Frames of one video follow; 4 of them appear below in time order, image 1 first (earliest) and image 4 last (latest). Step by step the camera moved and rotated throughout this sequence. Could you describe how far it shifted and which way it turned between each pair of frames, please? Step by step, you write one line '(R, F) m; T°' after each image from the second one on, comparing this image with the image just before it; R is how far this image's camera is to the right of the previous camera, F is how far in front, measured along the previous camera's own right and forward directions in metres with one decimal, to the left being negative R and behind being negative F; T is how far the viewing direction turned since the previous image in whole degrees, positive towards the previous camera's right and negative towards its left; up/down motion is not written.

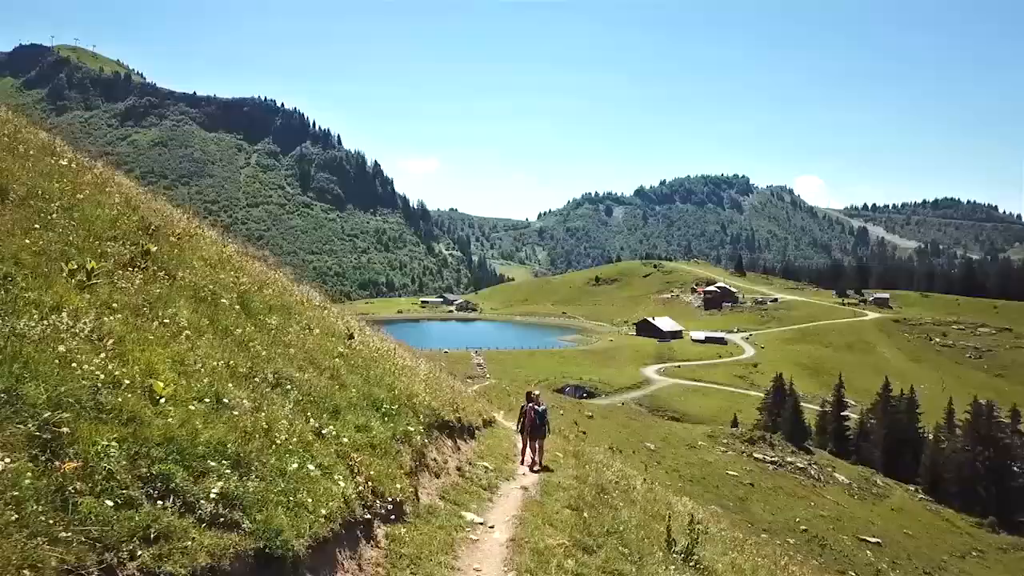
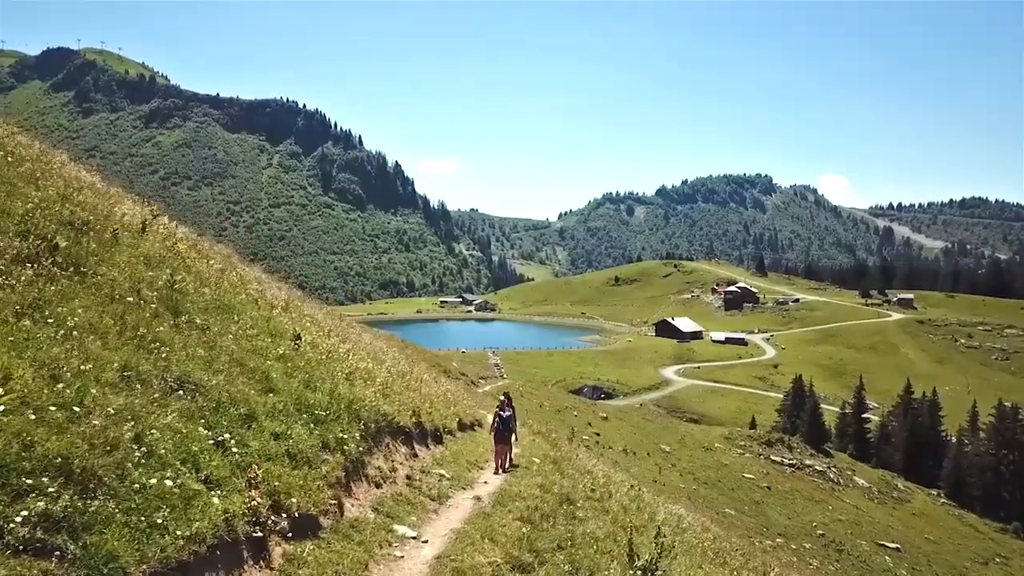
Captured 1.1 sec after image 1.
(+1.4, +0.7) m; -2°
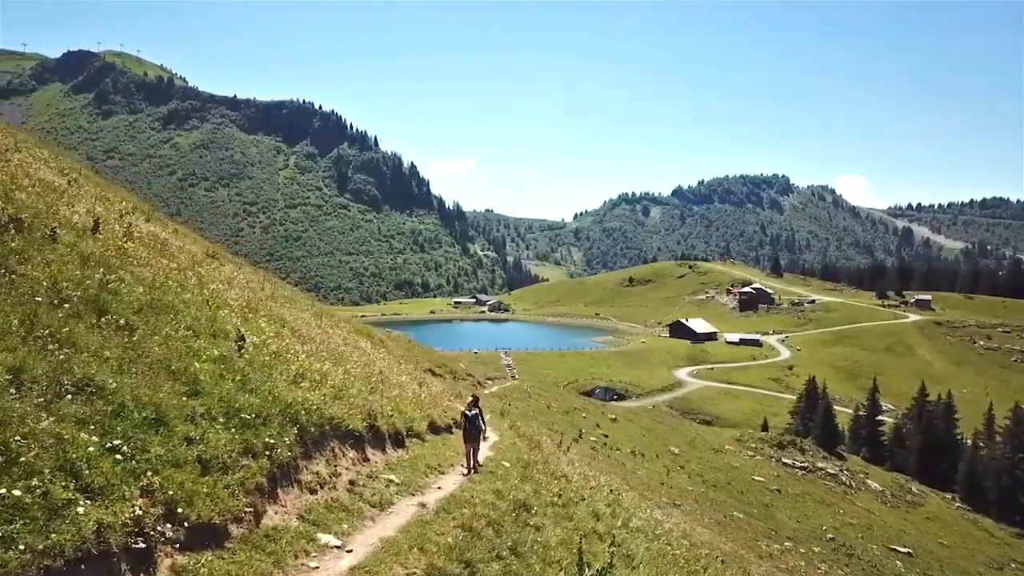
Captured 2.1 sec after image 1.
(+1.4, +0.4) m; -1°
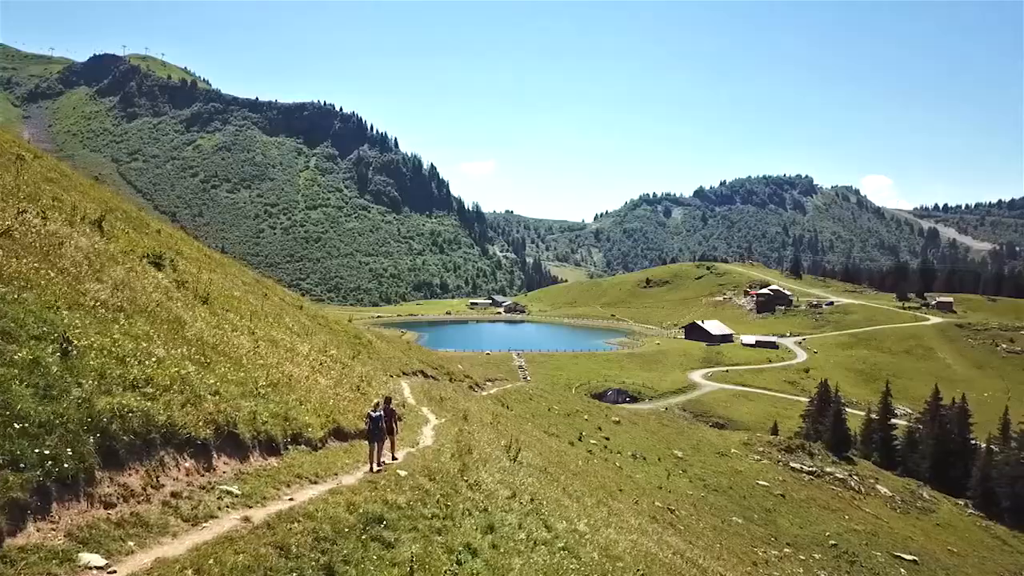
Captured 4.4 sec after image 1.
(+3.6, +0.8) m; -1°
